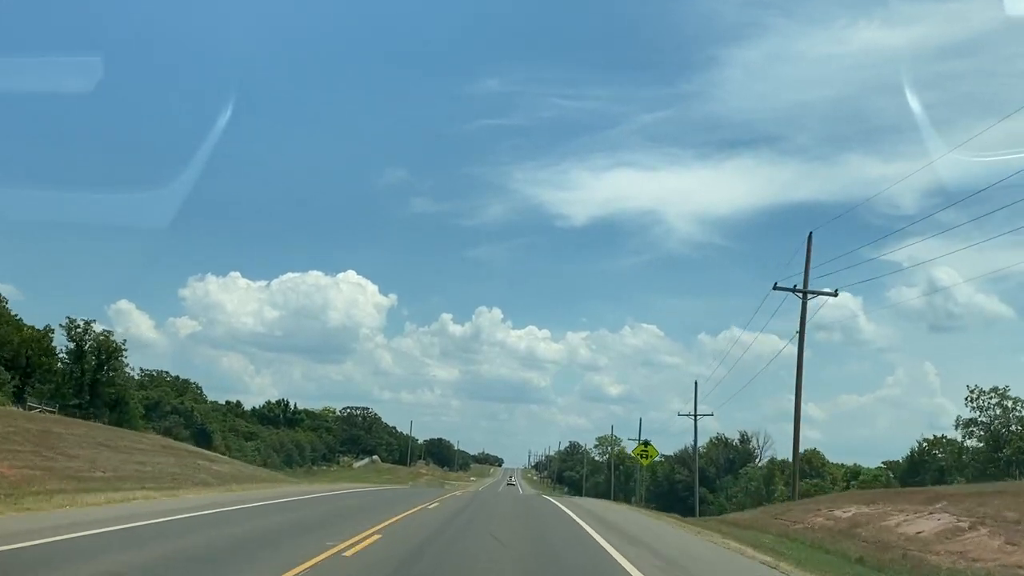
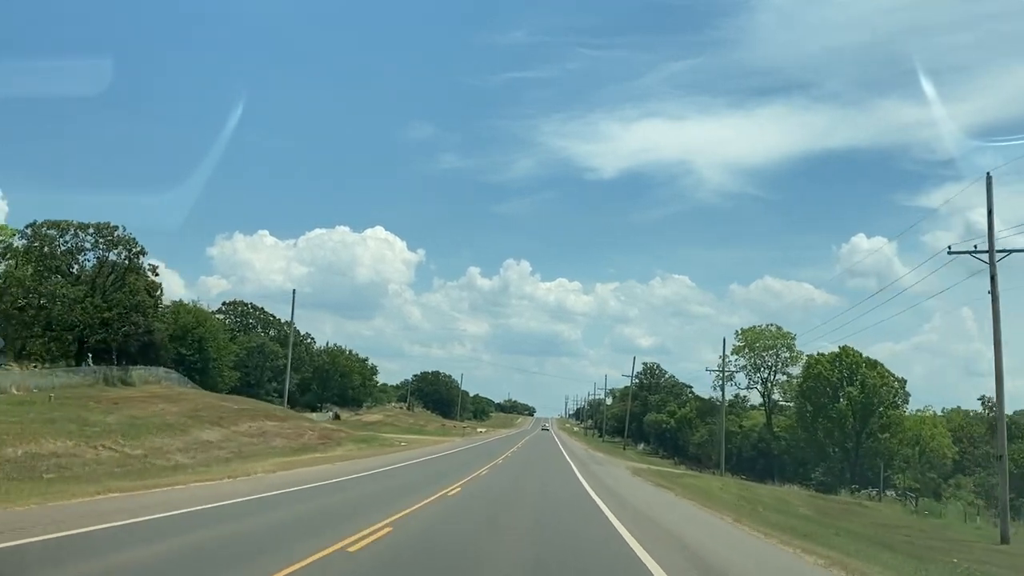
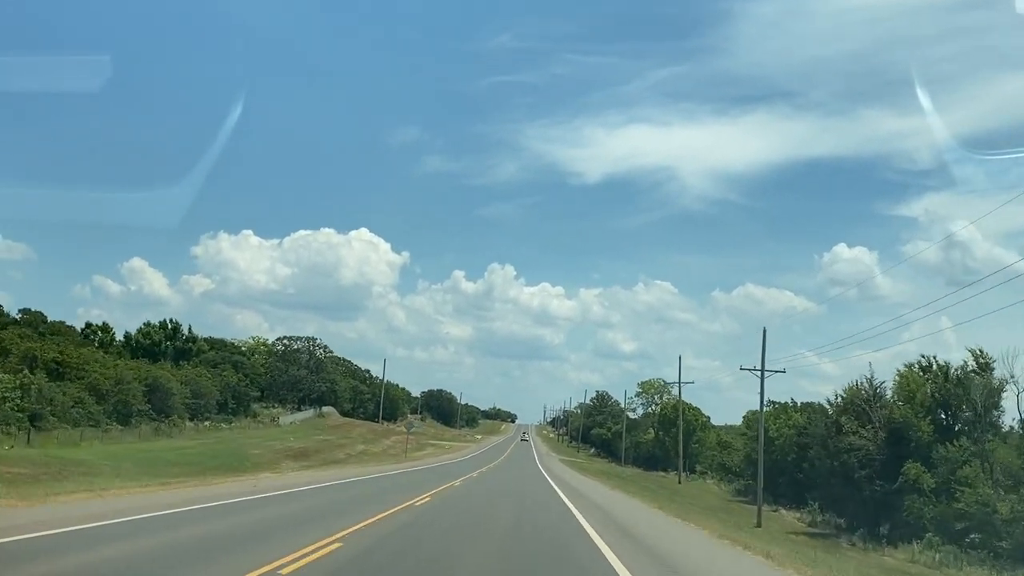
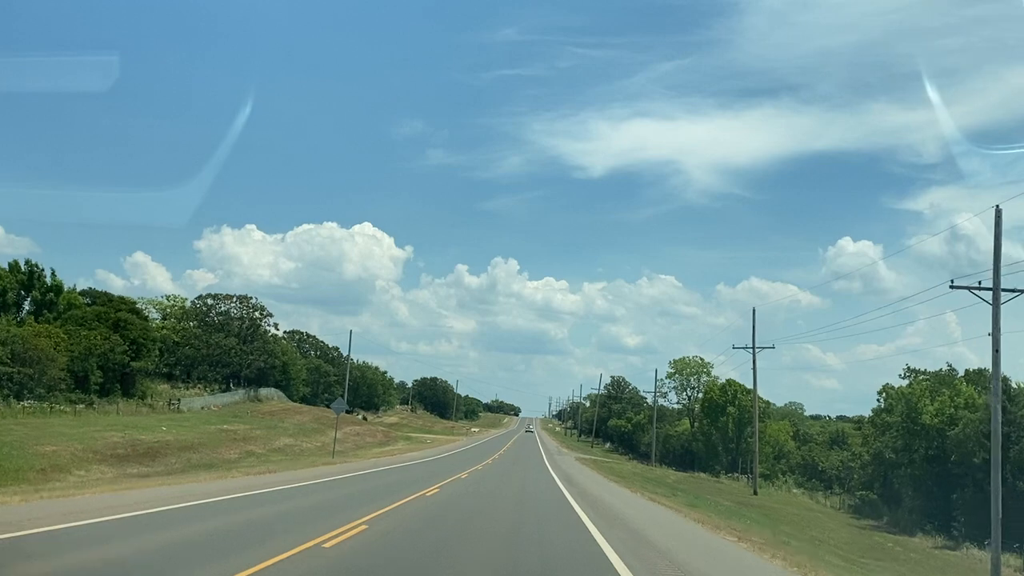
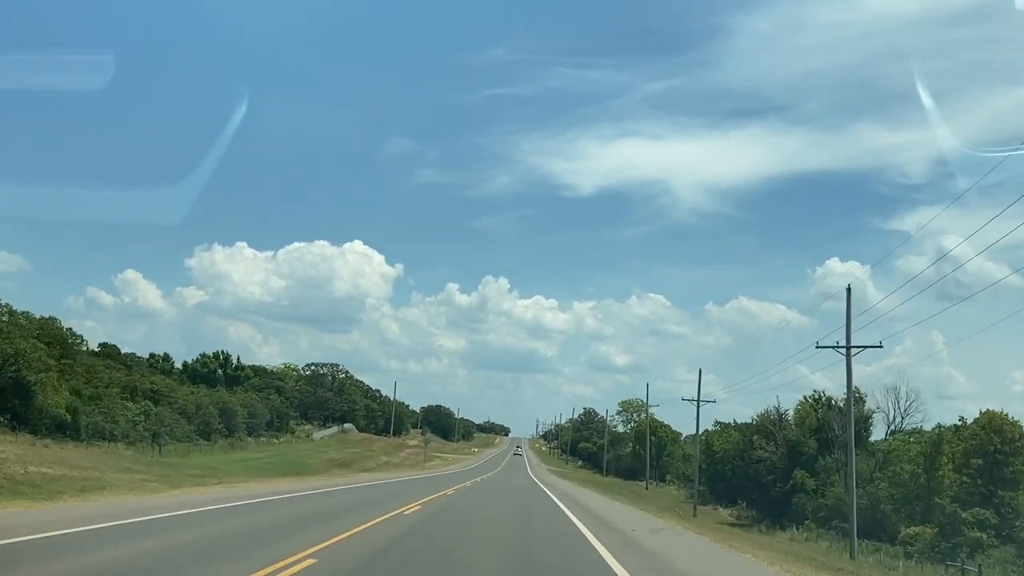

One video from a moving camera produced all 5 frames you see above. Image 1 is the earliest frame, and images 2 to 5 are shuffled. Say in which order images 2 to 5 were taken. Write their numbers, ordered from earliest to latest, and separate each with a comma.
5, 3, 4, 2
